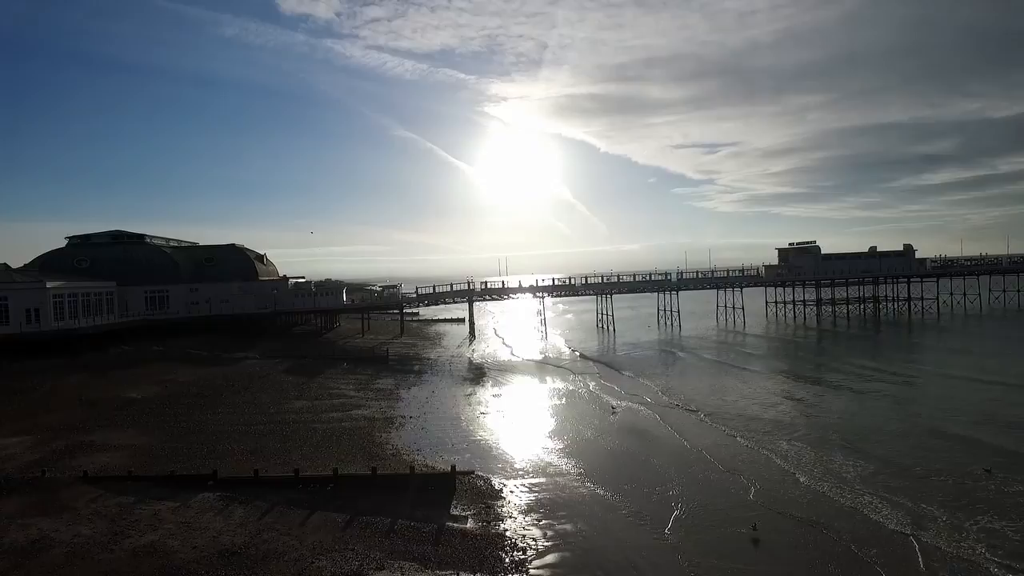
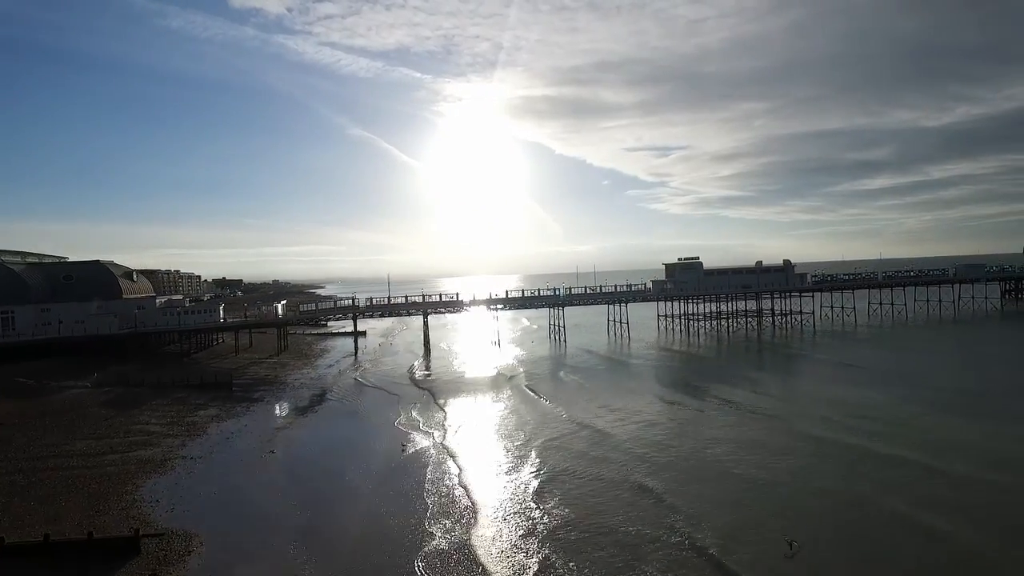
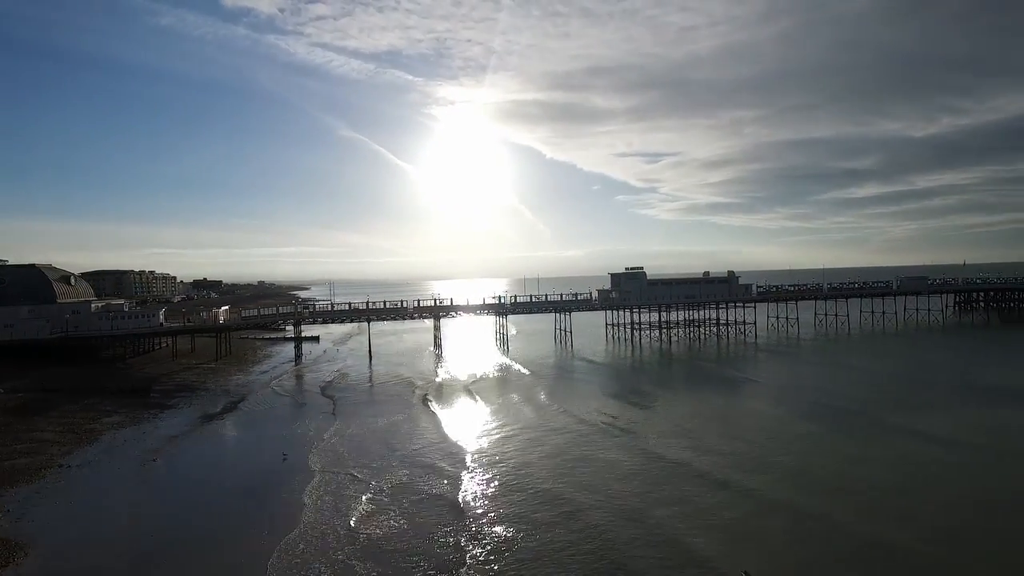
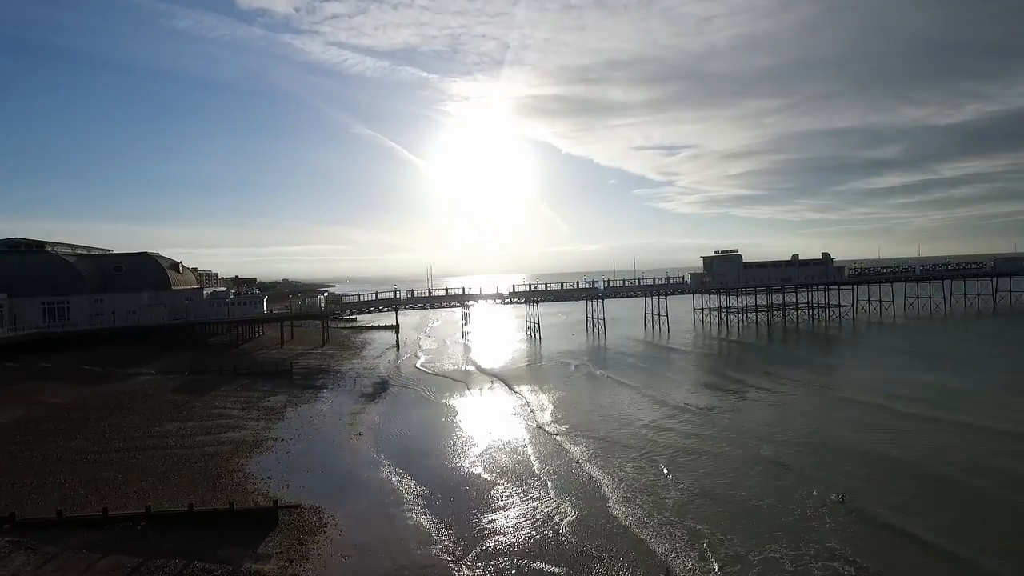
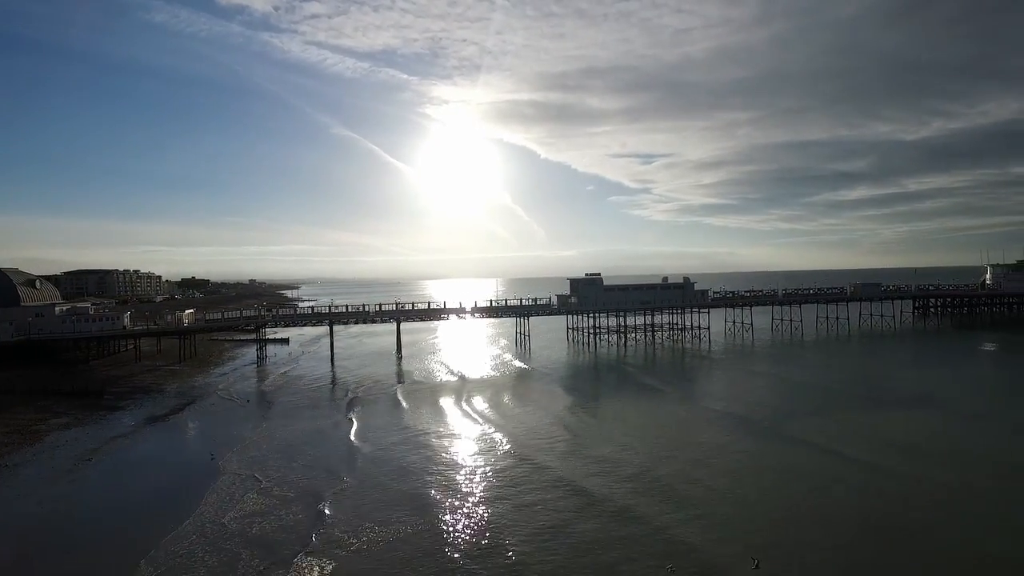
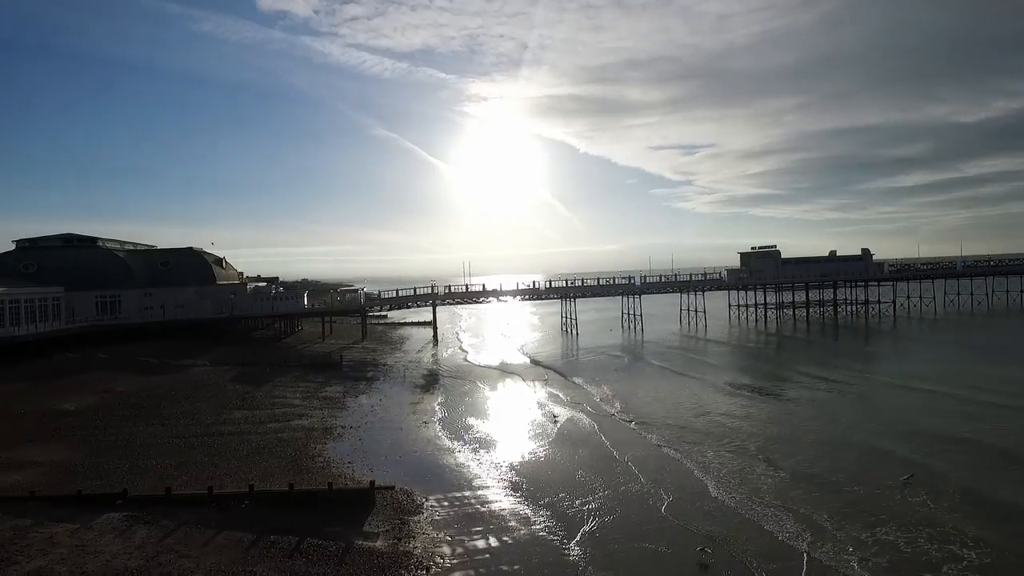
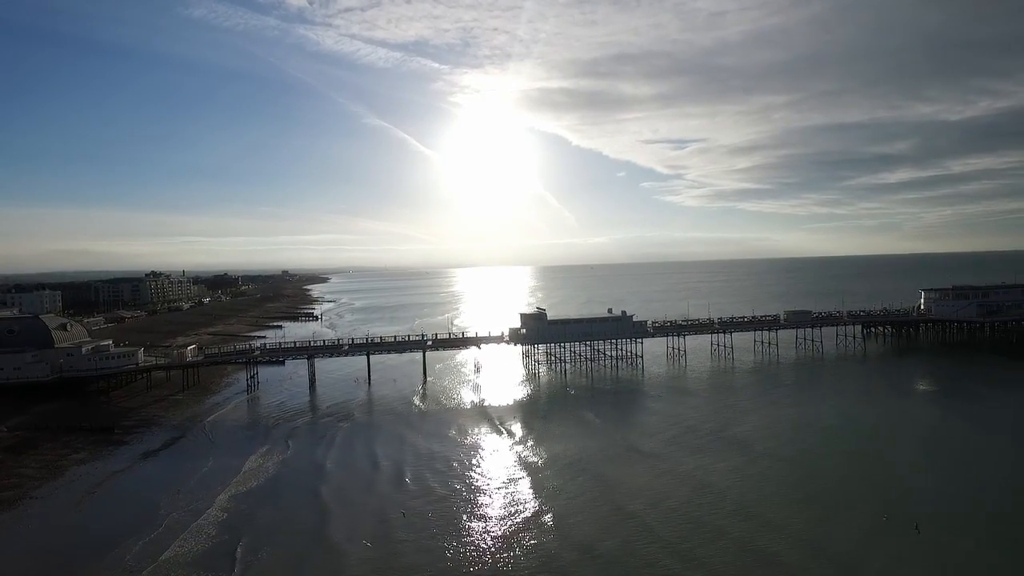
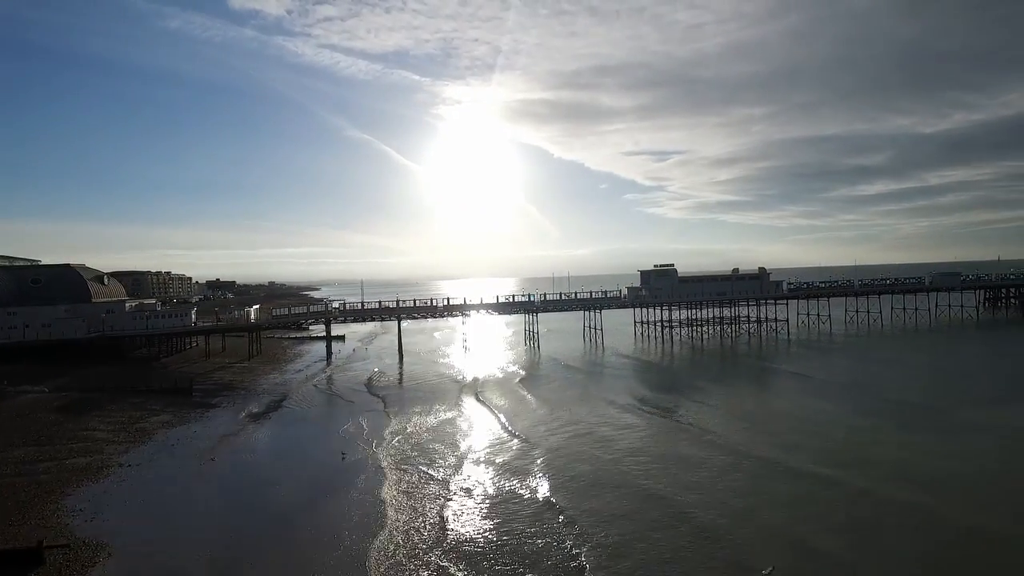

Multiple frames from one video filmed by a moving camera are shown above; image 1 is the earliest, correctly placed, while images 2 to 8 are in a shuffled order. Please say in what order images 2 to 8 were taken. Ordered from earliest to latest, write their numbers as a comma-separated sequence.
6, 4, 2, 8, 3, 5, 7
